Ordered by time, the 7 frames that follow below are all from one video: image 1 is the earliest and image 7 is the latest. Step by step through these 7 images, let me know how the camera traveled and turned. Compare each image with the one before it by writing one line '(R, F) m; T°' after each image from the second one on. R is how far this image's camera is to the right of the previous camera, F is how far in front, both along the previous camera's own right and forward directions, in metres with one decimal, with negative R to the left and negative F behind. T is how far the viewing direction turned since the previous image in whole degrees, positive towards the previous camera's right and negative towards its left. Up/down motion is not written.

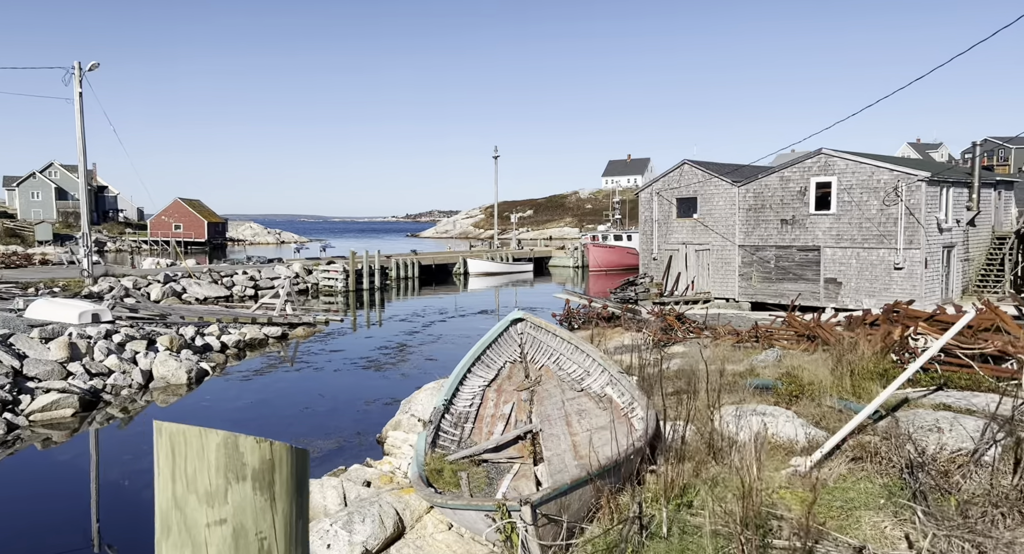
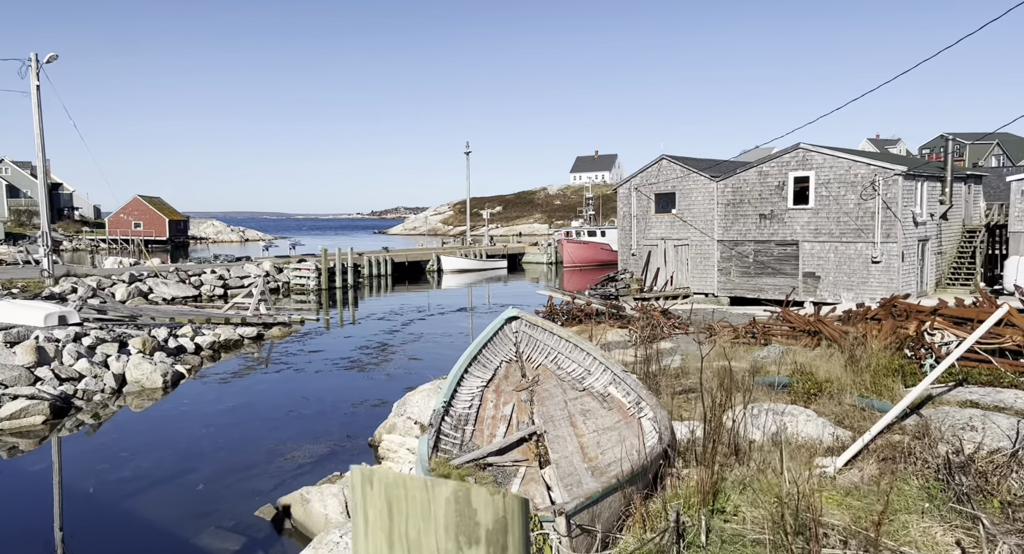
(-0.4, +0.3) m; +2°
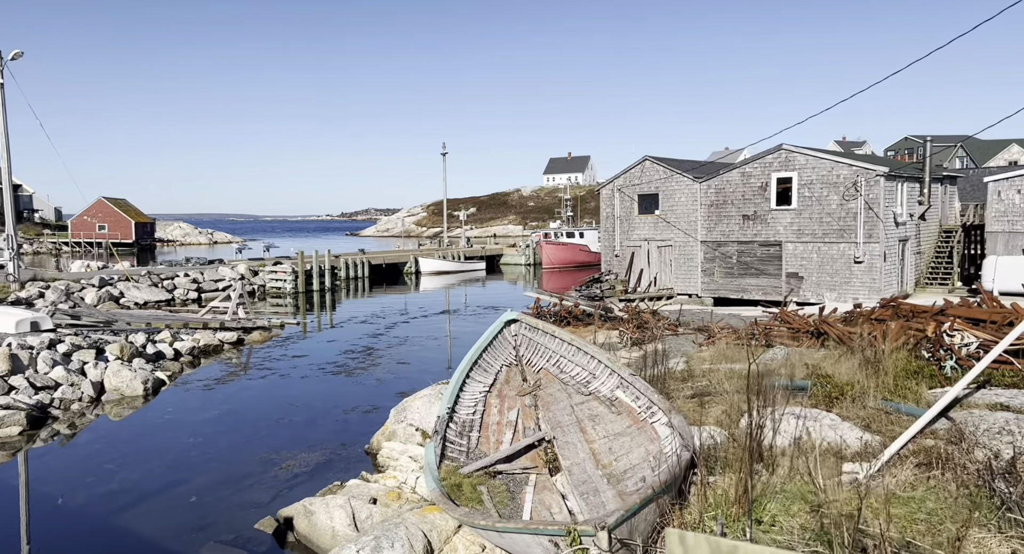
(-0.4, +0.2) m; +2°
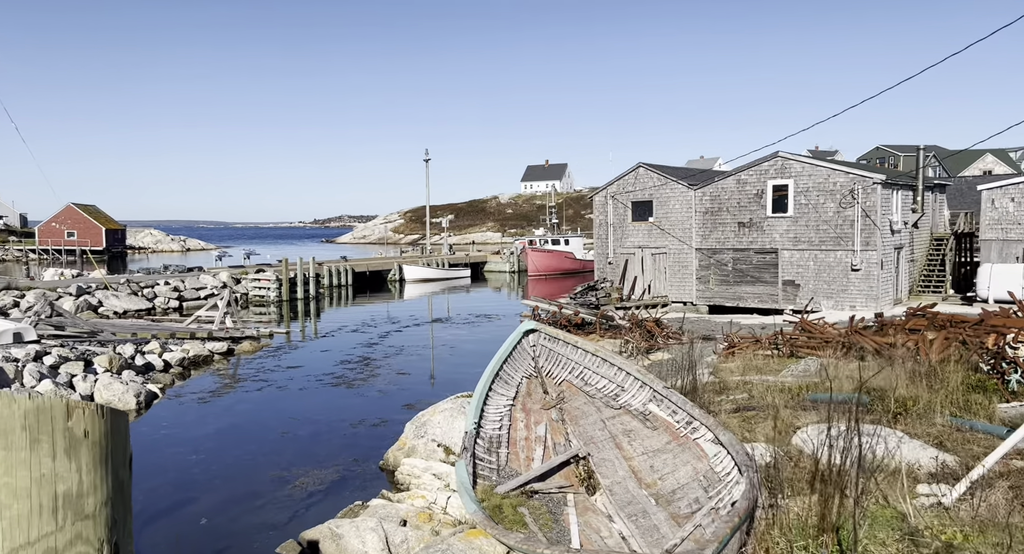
(-0.6, +0.3) m; +2°
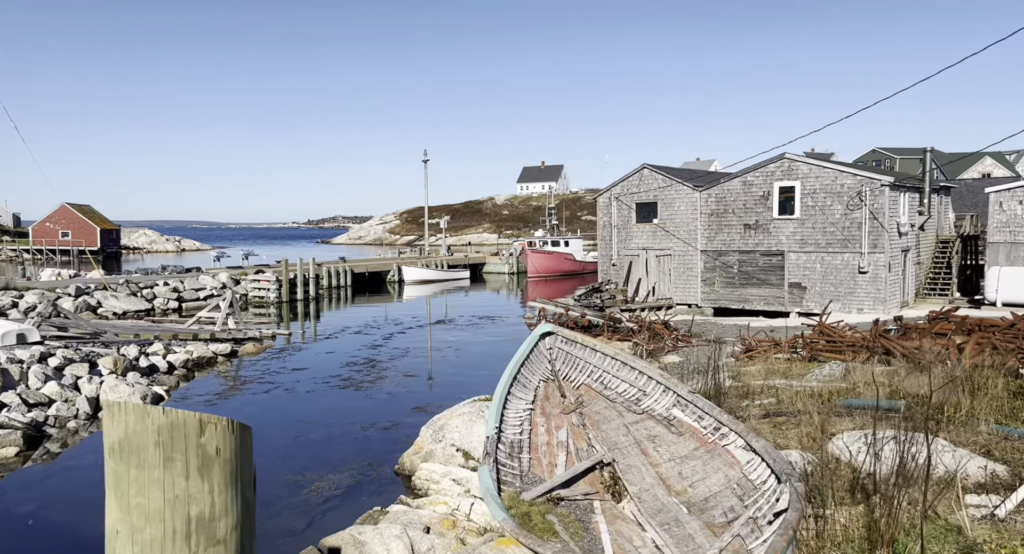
(-0.3, +0.1) m; 0°
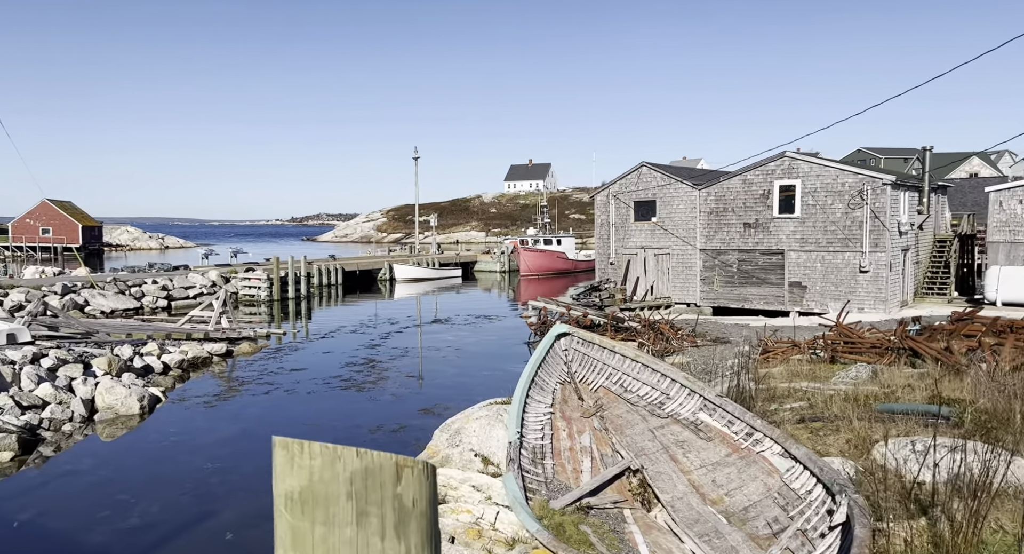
(-0.4, +0.3) m; +1°
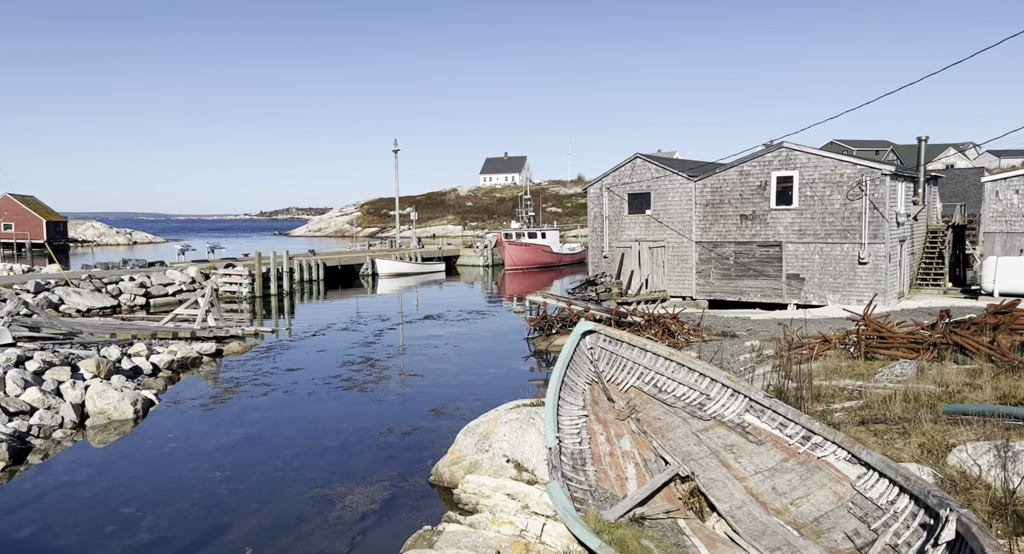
(-0.6, +0.5) m; +2°
